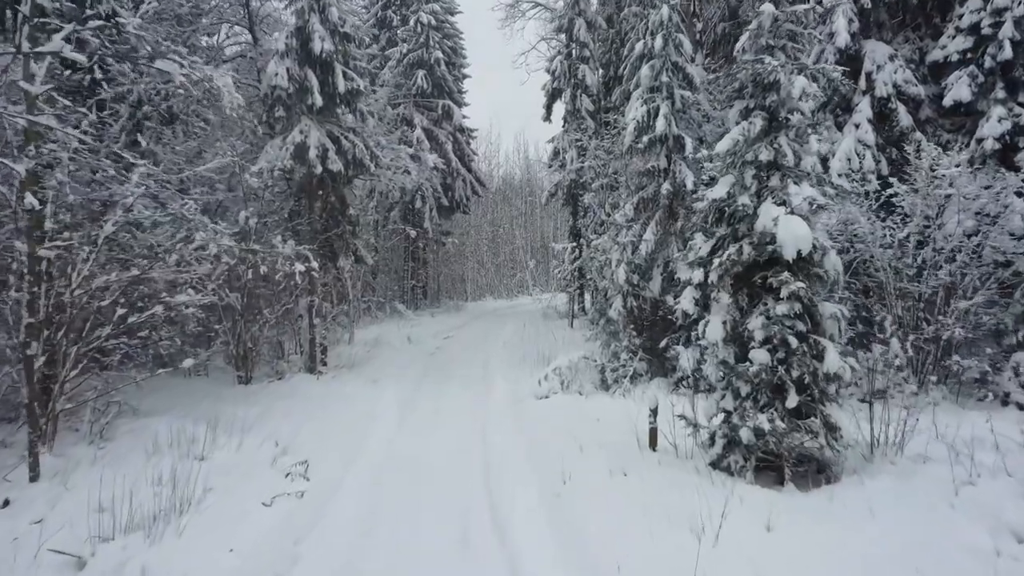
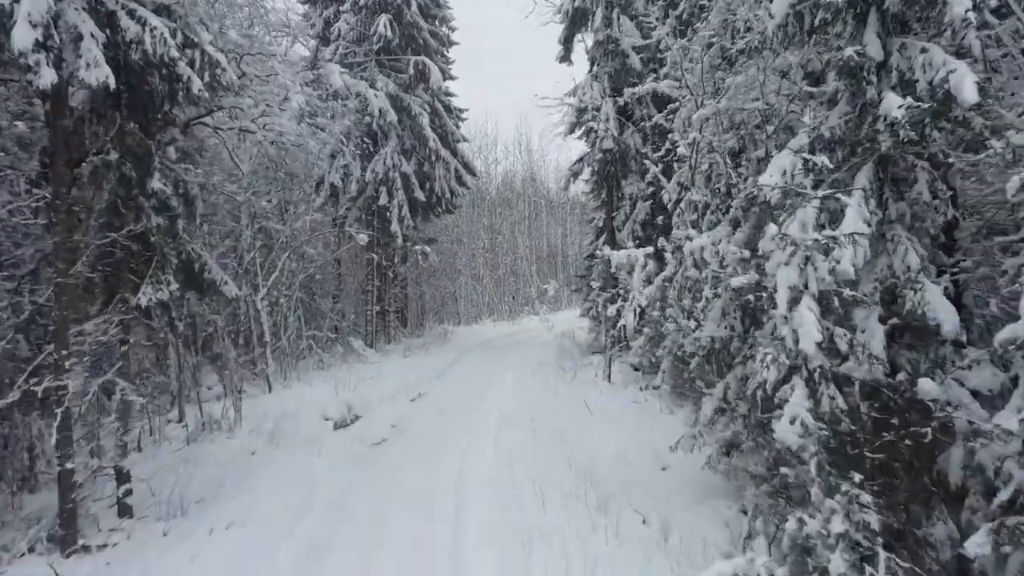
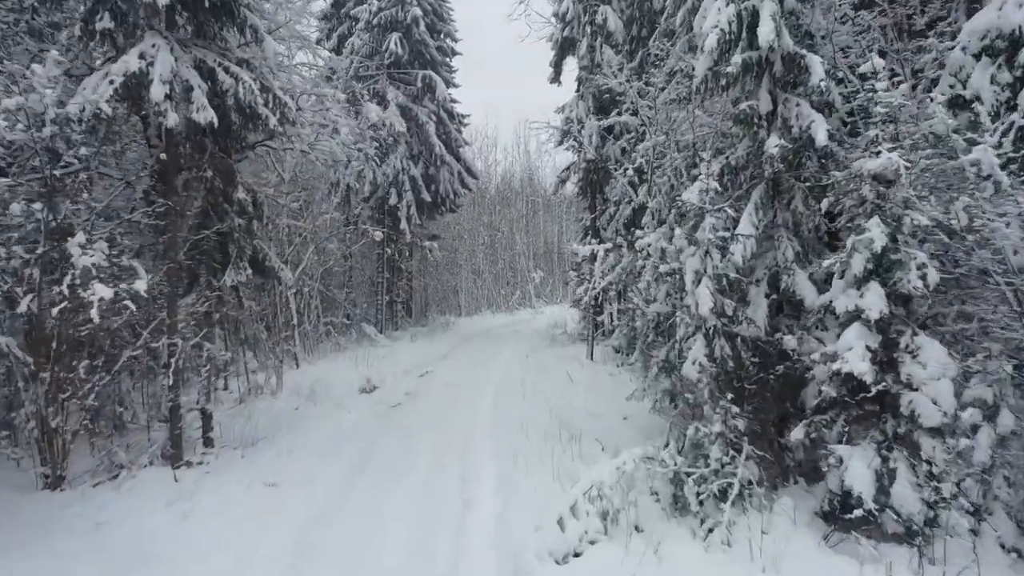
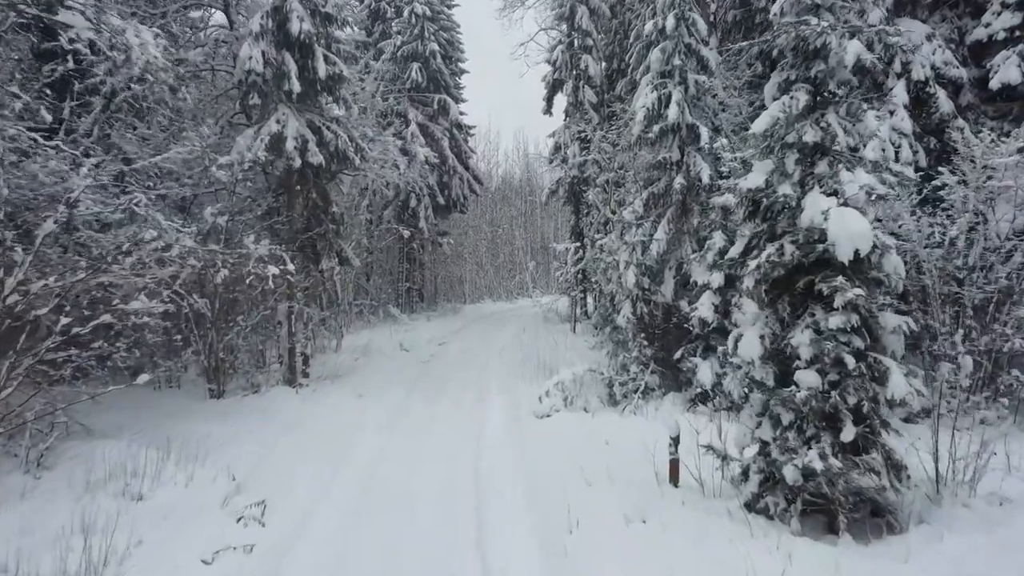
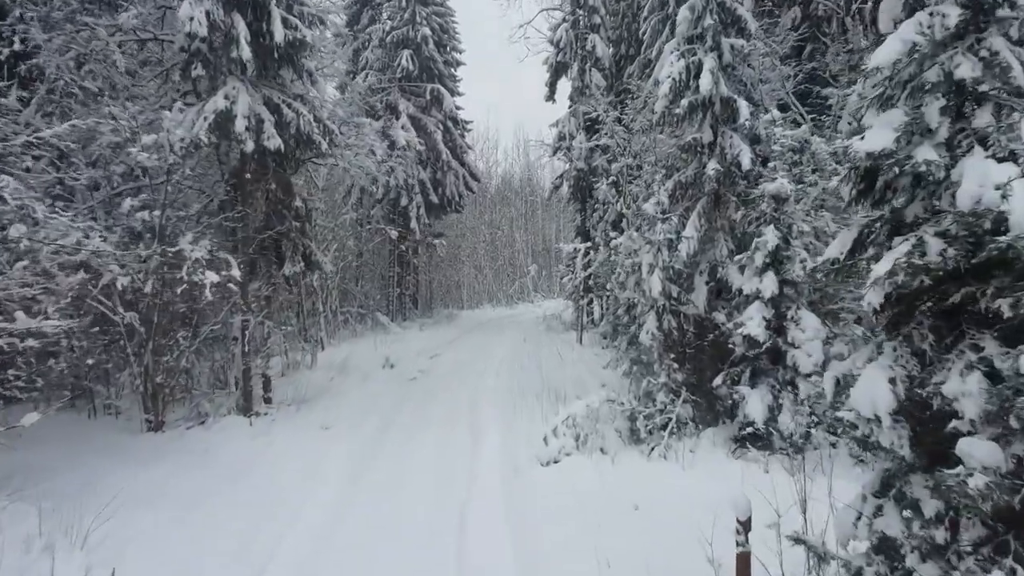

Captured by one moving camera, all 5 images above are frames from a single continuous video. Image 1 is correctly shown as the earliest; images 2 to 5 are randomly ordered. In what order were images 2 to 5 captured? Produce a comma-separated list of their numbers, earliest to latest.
4, 5, 3, 2
